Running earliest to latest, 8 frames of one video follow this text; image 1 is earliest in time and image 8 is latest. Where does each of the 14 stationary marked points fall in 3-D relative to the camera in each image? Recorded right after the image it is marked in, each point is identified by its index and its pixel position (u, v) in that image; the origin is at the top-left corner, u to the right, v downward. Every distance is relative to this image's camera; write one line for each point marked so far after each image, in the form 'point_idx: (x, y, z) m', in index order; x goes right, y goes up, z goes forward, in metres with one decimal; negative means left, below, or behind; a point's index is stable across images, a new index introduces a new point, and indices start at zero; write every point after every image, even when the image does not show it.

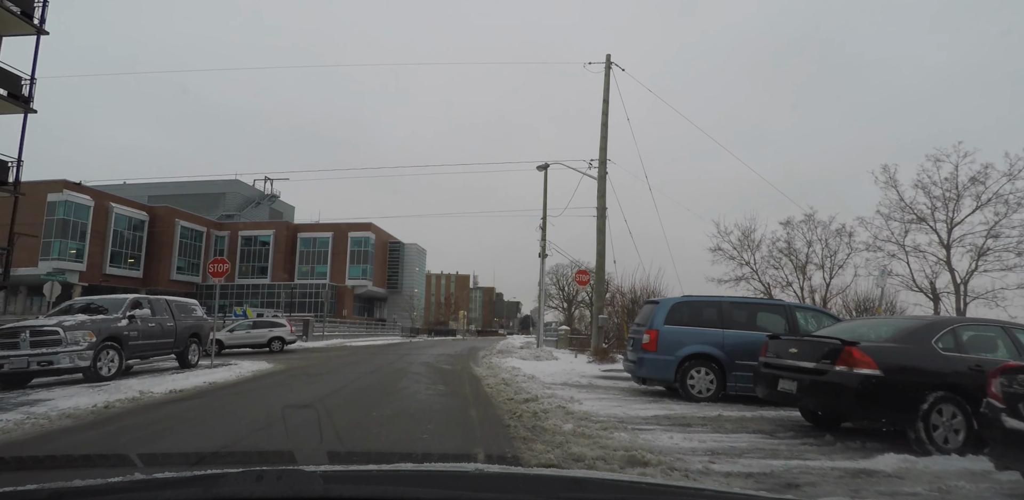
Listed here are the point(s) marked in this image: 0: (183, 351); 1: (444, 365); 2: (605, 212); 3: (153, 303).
0: (-10.1, -2.8, +16.5) m
1: (-1.8, -3.0, +15.3) m
2: (+2.5, +1.0, +15.7) m
3: (-10.5, -1.4, +15.8) m
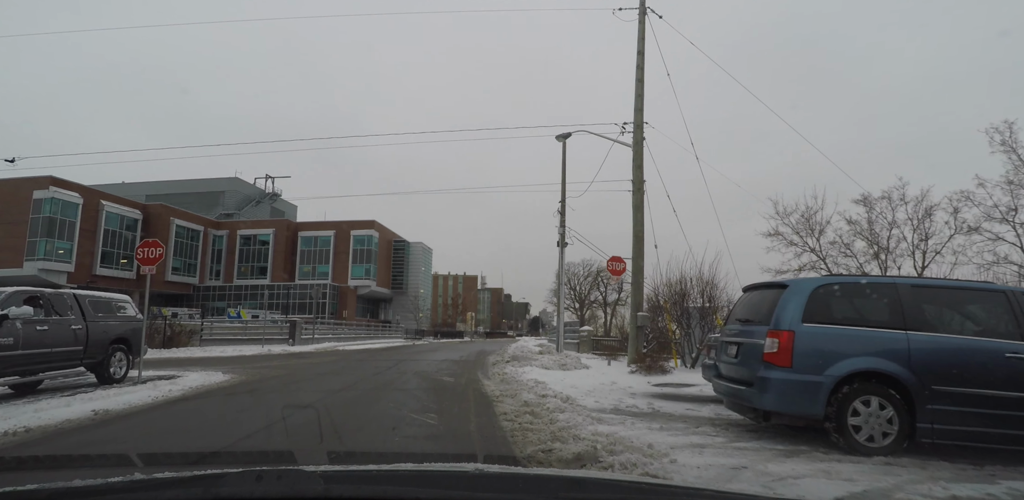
0: (-9.7, -2.5, +13.7) m
1: (-1.4, -2.6, +12.4) m
2: (+2.8, +1.4, +12.7) m
3: (-10.1, -1.1, +13.0) m
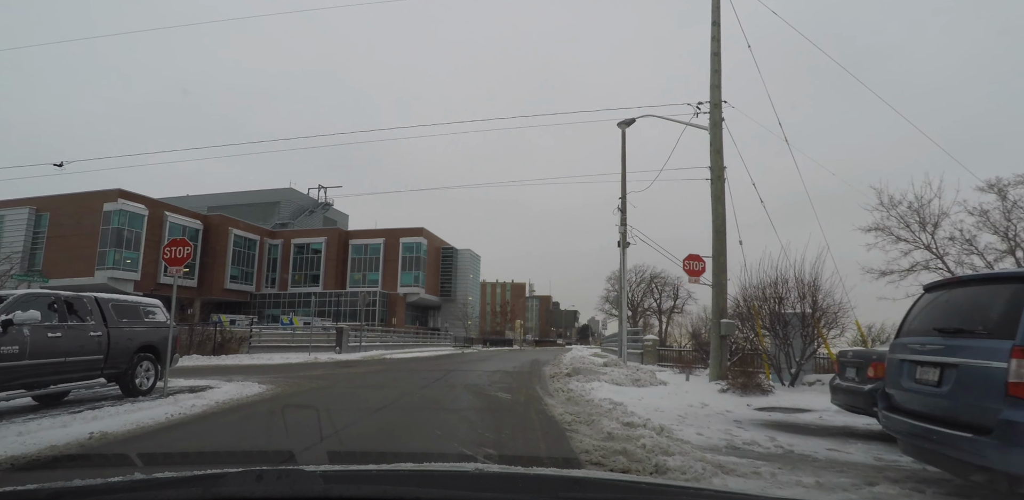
0: (-8.4, -2.6, +13.1) m
1: (-0.3, -2.6, +11.1) m
2: (+4.0, +1.4, +11.1) m
3: (-8.9, -1.2, +12.4) m
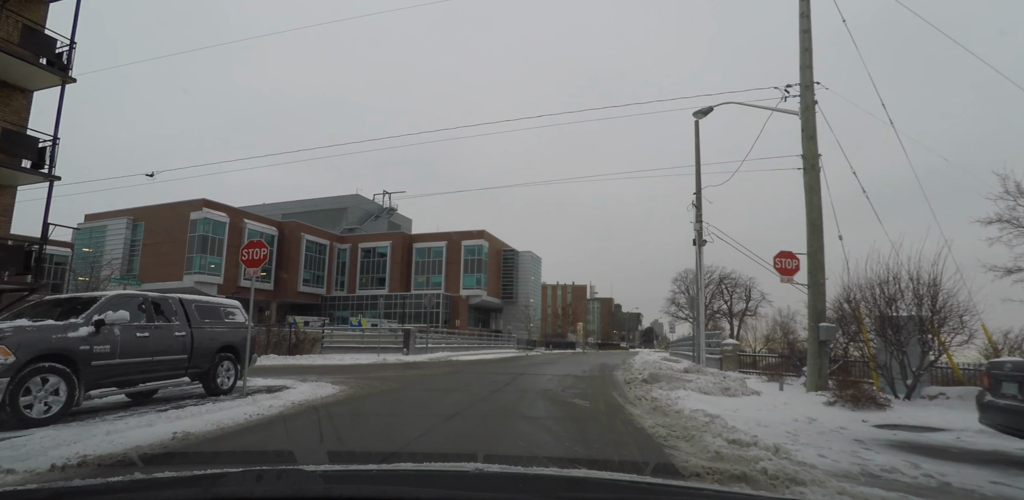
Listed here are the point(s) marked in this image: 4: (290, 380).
0: (-6.8, -2.6, +13.4) m
1: (+1.1, -2.6, +10.6) m
2: (+5.3, +1.5, +10.2) m
3: (-7.4, -1.2, +12.8) m
4: (-6.3, -3.6, +16.6) m
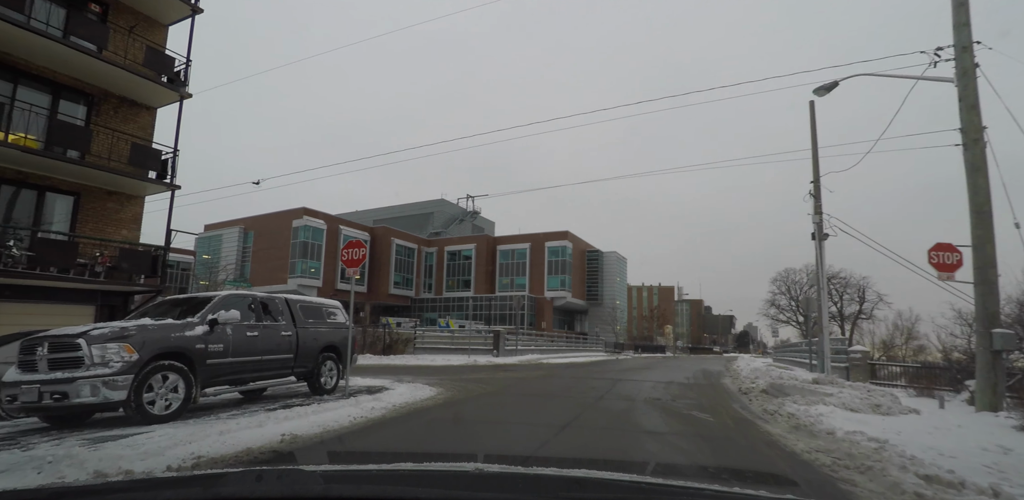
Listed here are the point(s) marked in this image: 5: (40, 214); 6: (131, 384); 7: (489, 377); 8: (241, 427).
0: (-4.6, -2.7, +13.6) m
1: (+2.9, -2.6, +9.7) m
2: (+6.9, +1.5, +8.8) m
3: (-5.2, -1.3, +13.1) m
4: (-3.6, -3.7, +16.6) m
5: (-14.9, +1.1, +18.7) m
6: (-6.2, -2.2, +9.6) m
7: (-0.8, -4.3, +19.9) m
8: (-3.9, -2.5, +8.4) m
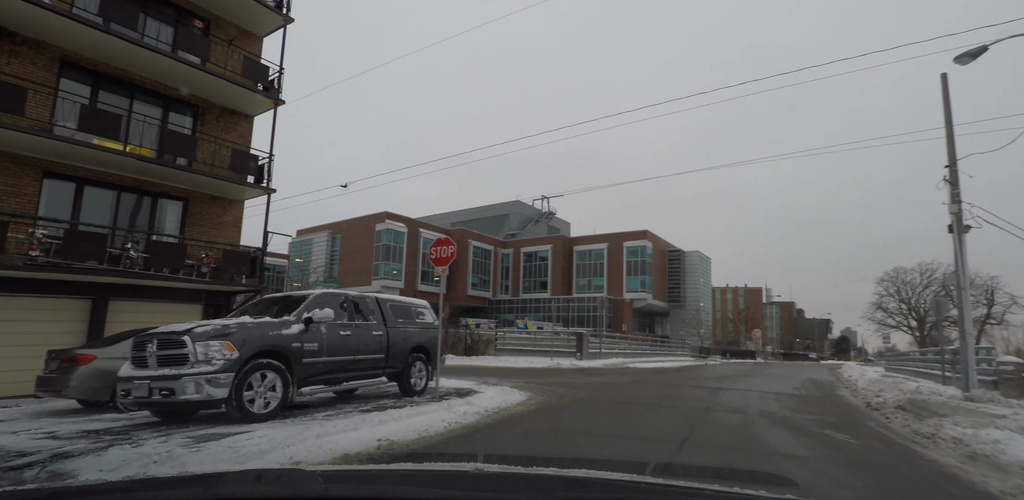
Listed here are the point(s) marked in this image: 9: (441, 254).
0: (-2.5, -2.6, +13.4) m
1: (+4.4, -2.5, +8.6) m
2: (+8.3, +1.6, +7.2) m
3: (-3.1, -1.3, +13.0) m
4: (-1.1, -3.7, +16.3) m
5: (-12.1, +1.0, +19.8) m
6: (-4.6, -2.2, +9.7) m
7: (+2.1, -4.3, +19.2) m
8: (-2.4, -2.5, +8.2) m
9: (-1.7, -0.1, +13.7) m
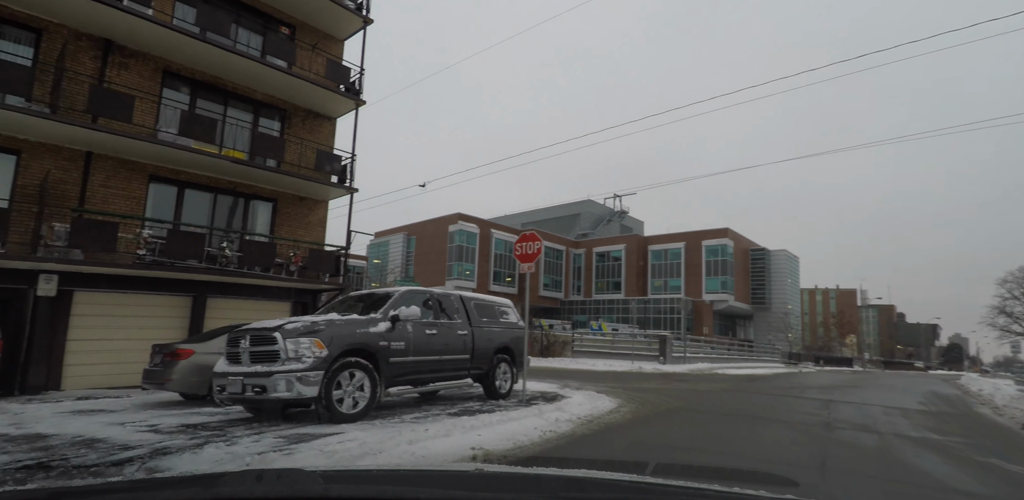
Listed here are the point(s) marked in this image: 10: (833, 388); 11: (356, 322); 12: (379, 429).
0: (-0.5, -2.6, +13.0) m
1: (+5.8, -2.5, +7.4) m
2: (+9.4, +1.6, +5.5) m
3: (-1.2, -1.2, +12.6) m
4: (+1.2, -3.6, +15.7) m
5: (-9.3, +1.1, +20.5) m
6: (-3.1, -2.1, +9.5) m
7: (+4.7, -4.2, +18.2) m
8: (-1.1, -2.4, +7.8) m
9: (+0.3, 0.0, +13.2) m
10: (+10.4, -4.4, +18.8) m
11: (-2.7, -1.3, +10.3) m
12: (-1.9, -2.5, +8.2) m
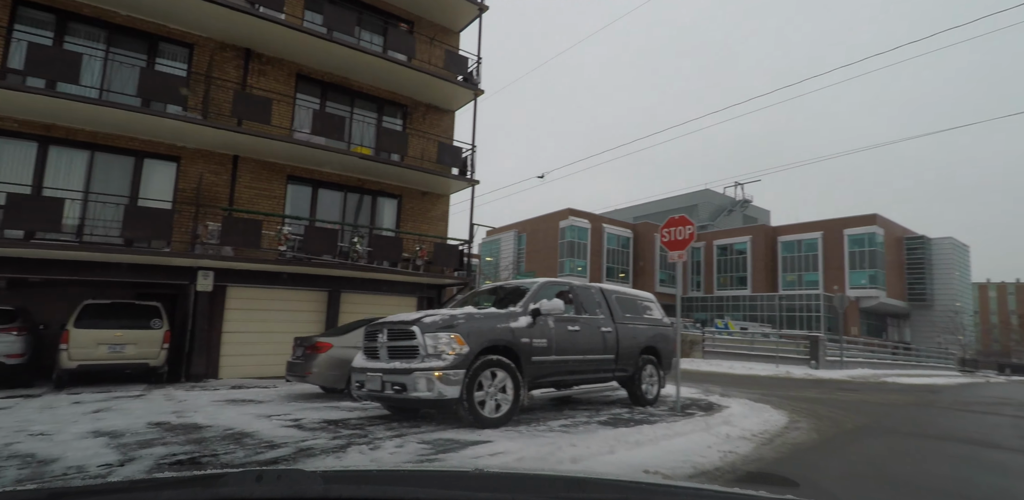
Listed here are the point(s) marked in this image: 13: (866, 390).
0: (+2.5, -2.4, +11.7) m
1: (+7.5, -2.2, +5.0) m
2: (+10.7, +2.0, +2.4) m
3: (+1.7, -1.0, +11.5) m
4: (+4.7, -3.3, +14.0) m
5: (-4.8, +1.3, +20.7) m
6: (-0.7, -1.9, +8.7) m
7: (+8.6, -3.9, +15.8) m
8: (+0.9, -2.2, +6.7) m
9: (+3.3, +0.2, +11.7) m
10: (+14.3, -4.0, +15.3) m
11: (-0.3, -1.1, +9.5) m
12: (+0.2, -2.3, +7.3) m
13: (+11.3, -4.2, +18.1) m
